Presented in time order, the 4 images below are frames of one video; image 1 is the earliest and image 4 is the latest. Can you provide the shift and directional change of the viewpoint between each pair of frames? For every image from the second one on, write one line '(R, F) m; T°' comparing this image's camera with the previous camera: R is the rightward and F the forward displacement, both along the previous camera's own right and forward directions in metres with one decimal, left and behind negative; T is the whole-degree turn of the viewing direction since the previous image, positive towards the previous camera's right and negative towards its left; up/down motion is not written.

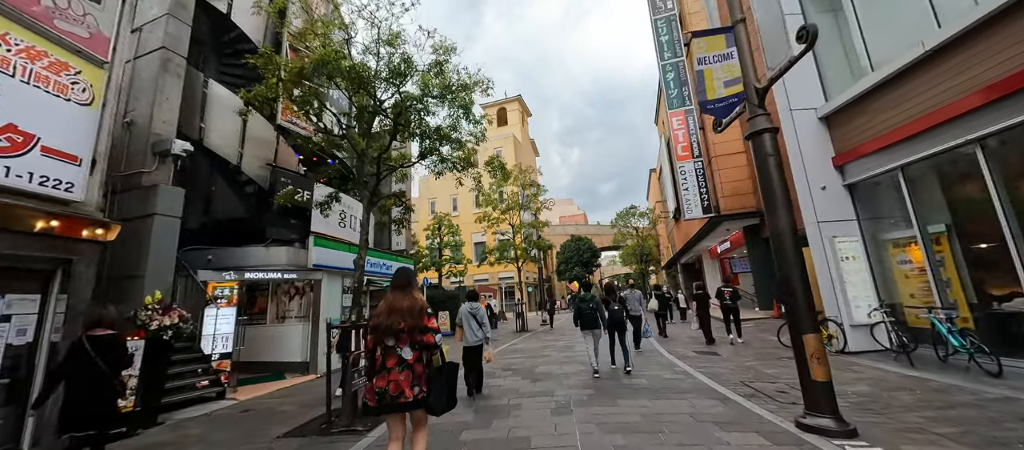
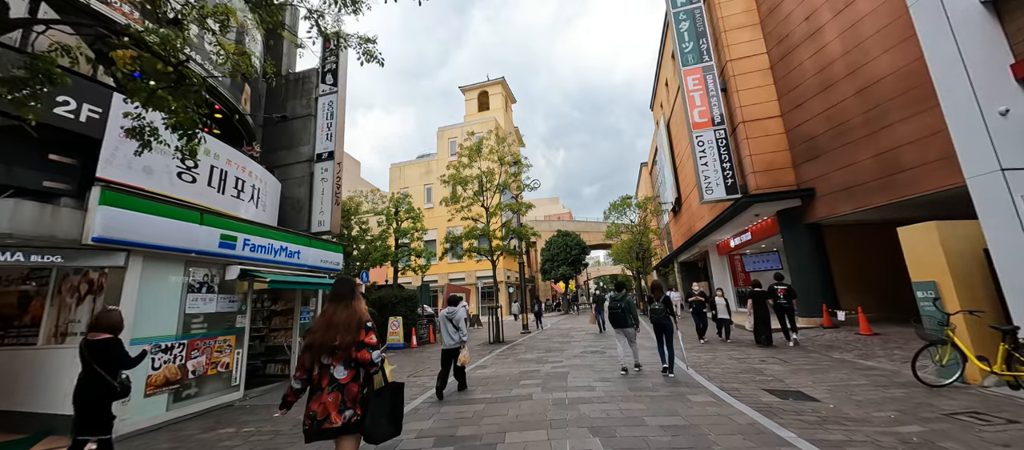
(+0.4, +3.8) m; +2°
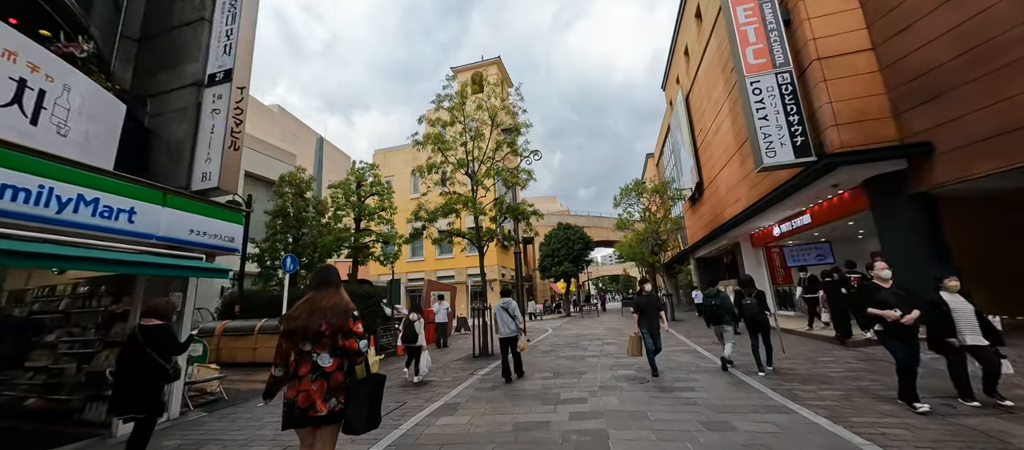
(+0.1, +3.5) m; +1°
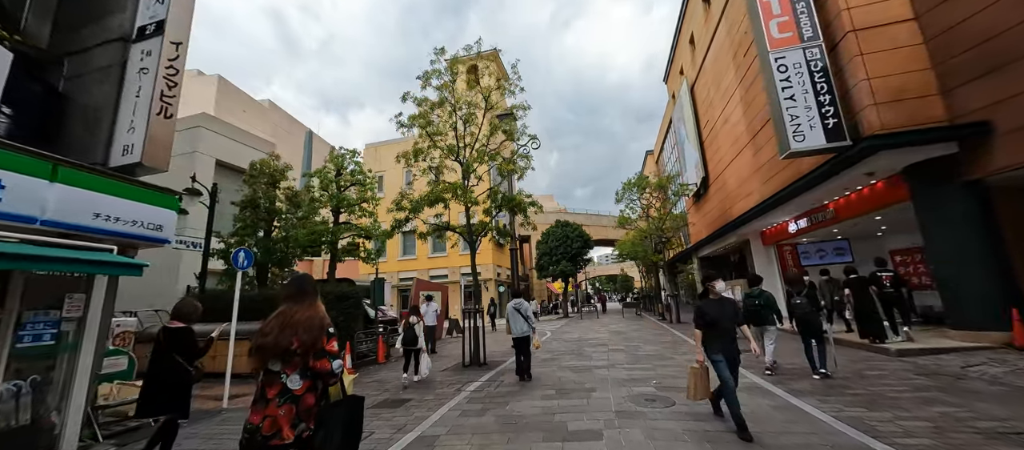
(0.0, +1.2) m; +1°
